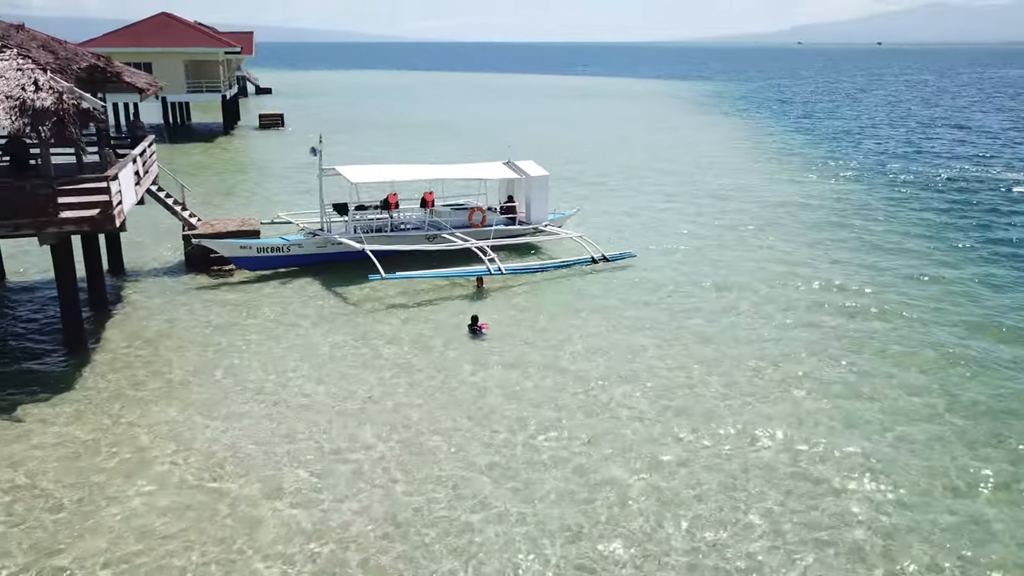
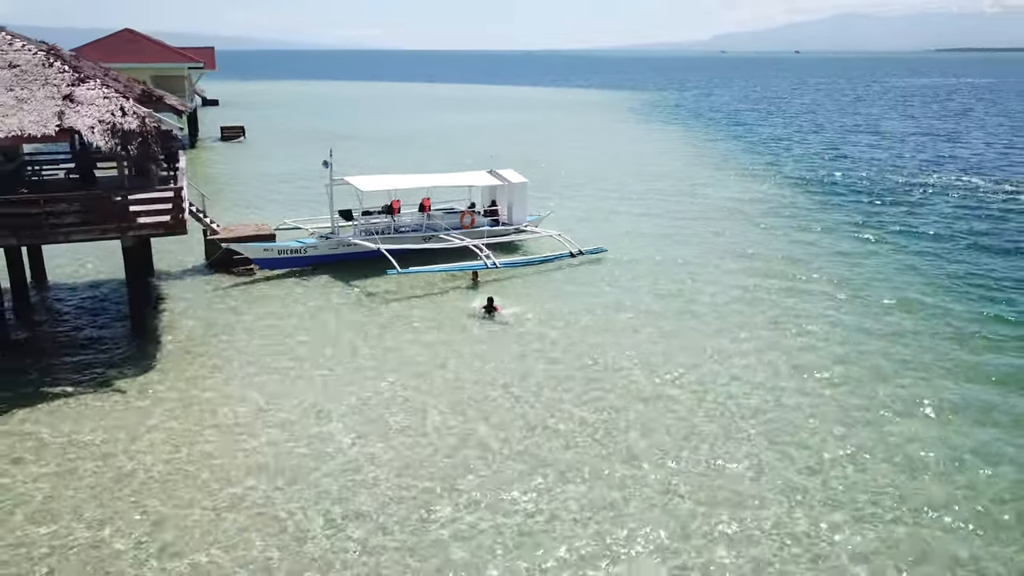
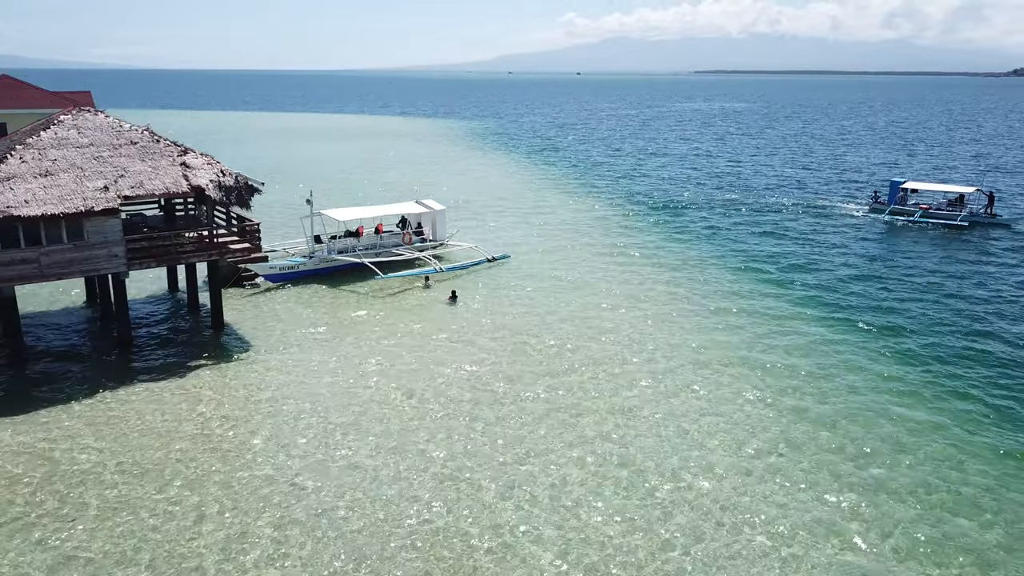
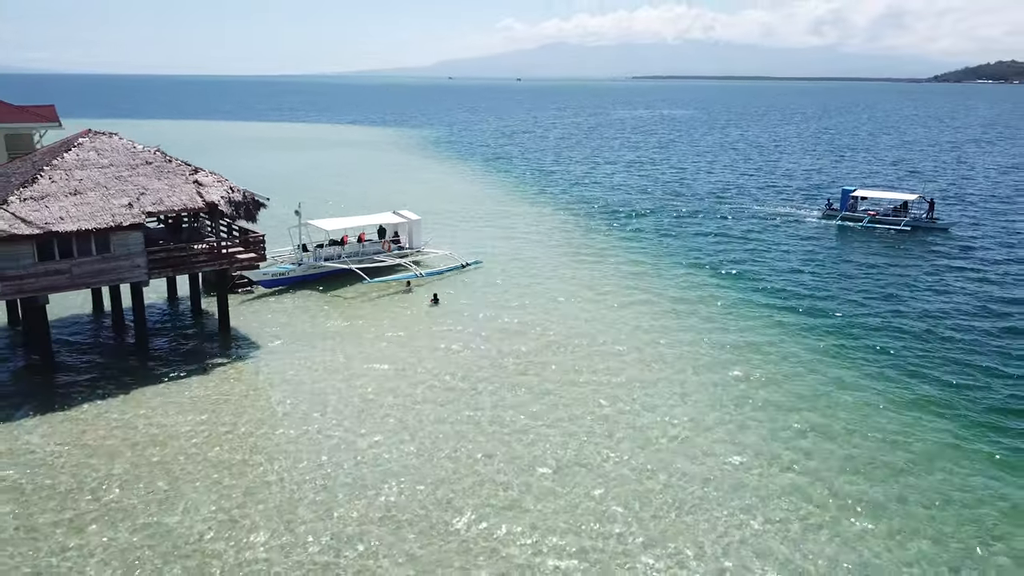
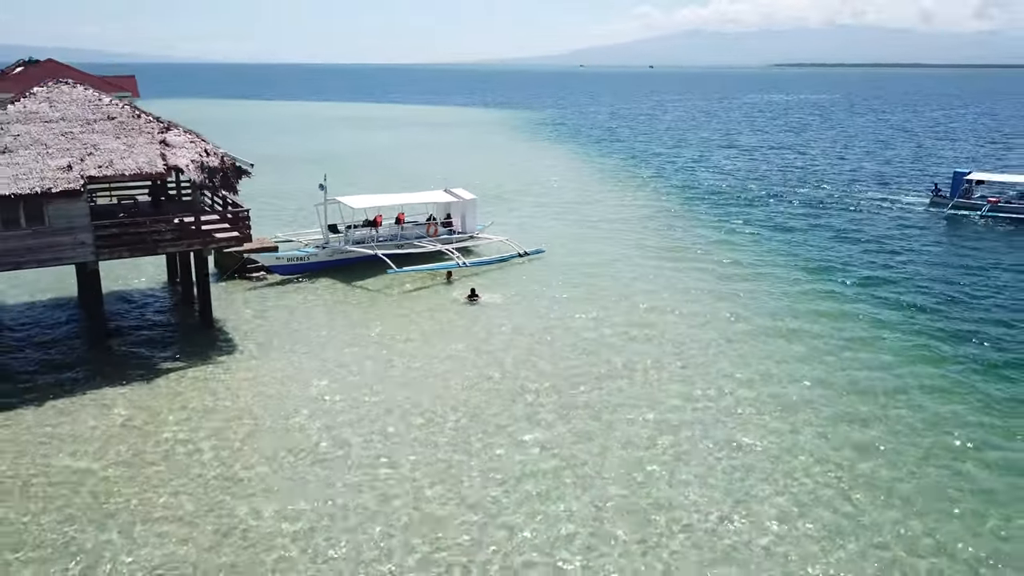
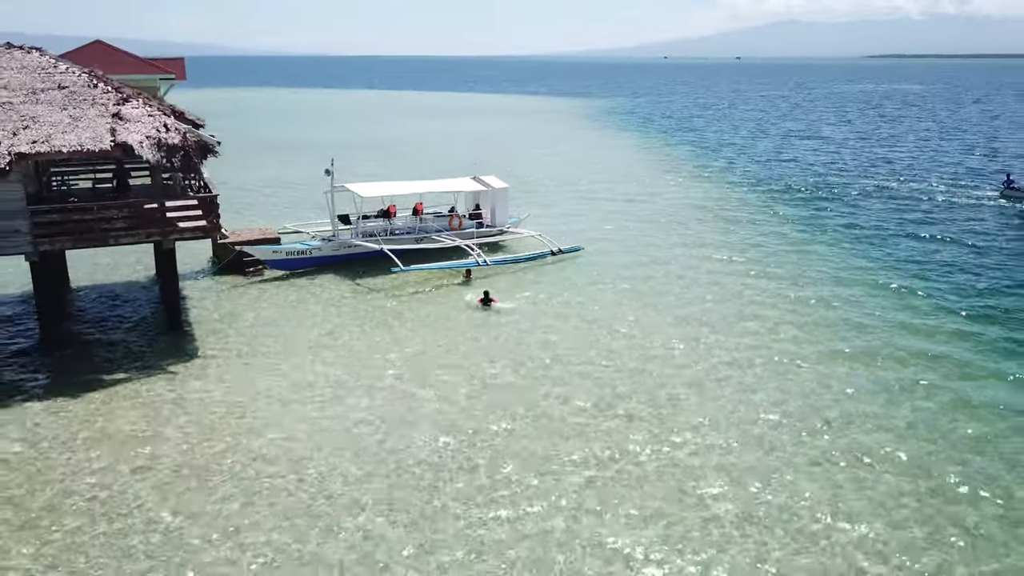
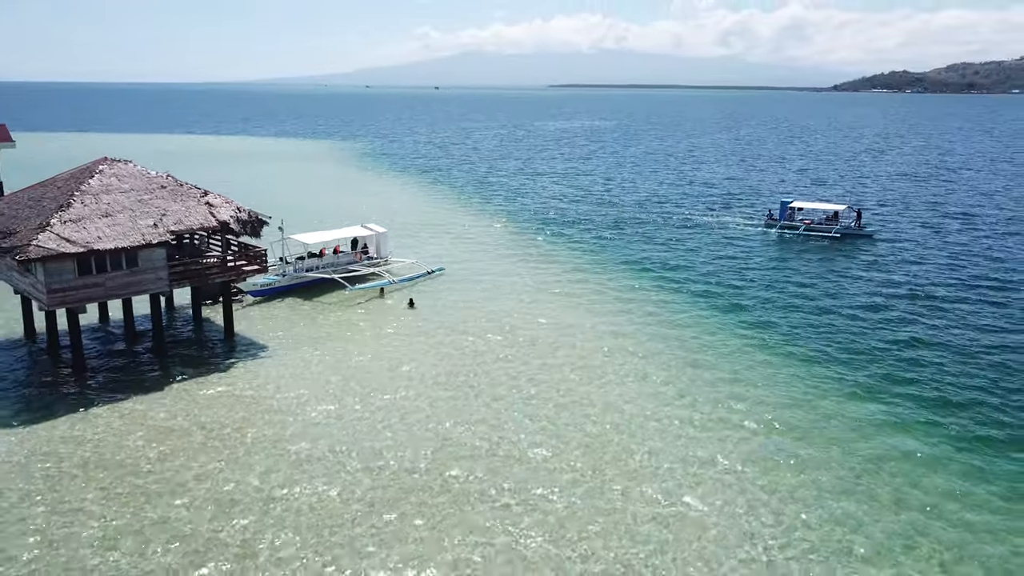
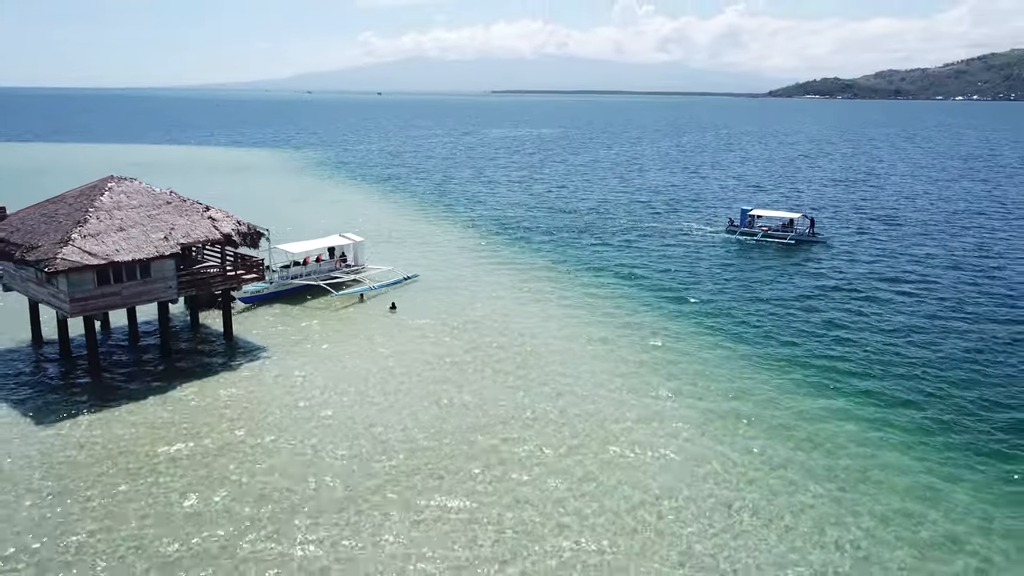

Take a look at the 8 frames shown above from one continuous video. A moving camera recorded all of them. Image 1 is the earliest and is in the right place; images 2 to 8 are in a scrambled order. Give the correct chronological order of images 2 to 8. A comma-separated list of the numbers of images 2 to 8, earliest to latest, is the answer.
2, 6, 5, 3, 4, 7, 8
